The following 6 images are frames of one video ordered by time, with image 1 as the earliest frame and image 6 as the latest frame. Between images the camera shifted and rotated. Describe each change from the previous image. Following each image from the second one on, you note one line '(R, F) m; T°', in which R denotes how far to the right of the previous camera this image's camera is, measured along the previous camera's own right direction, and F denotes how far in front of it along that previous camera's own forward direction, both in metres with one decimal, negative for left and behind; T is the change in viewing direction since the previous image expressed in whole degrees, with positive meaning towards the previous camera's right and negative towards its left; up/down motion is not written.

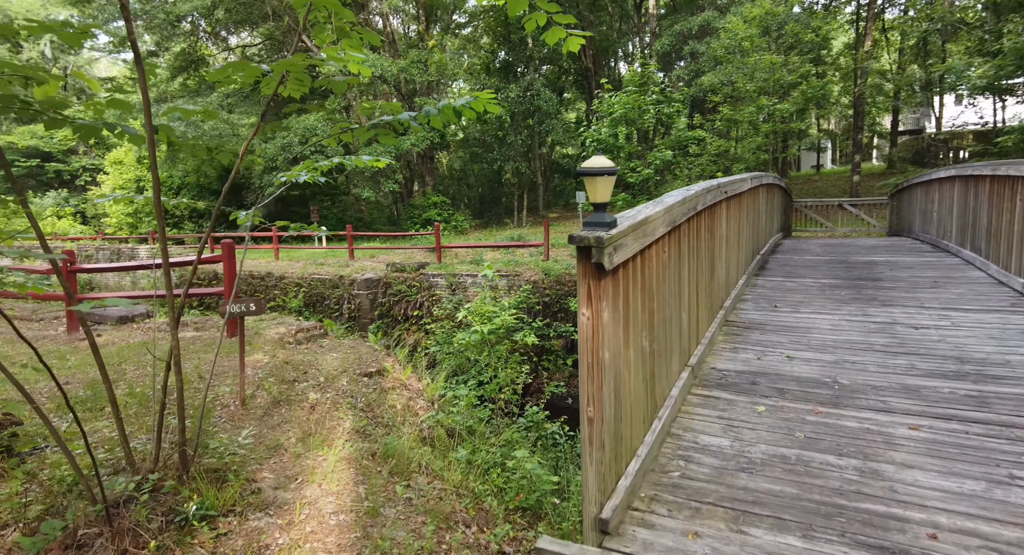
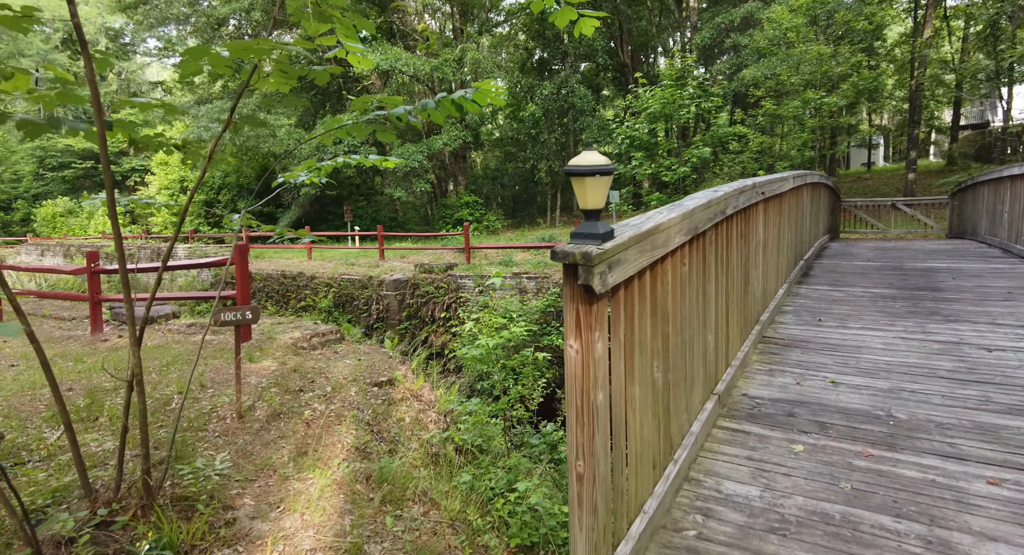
(+0.1, +0.3) m; -4°
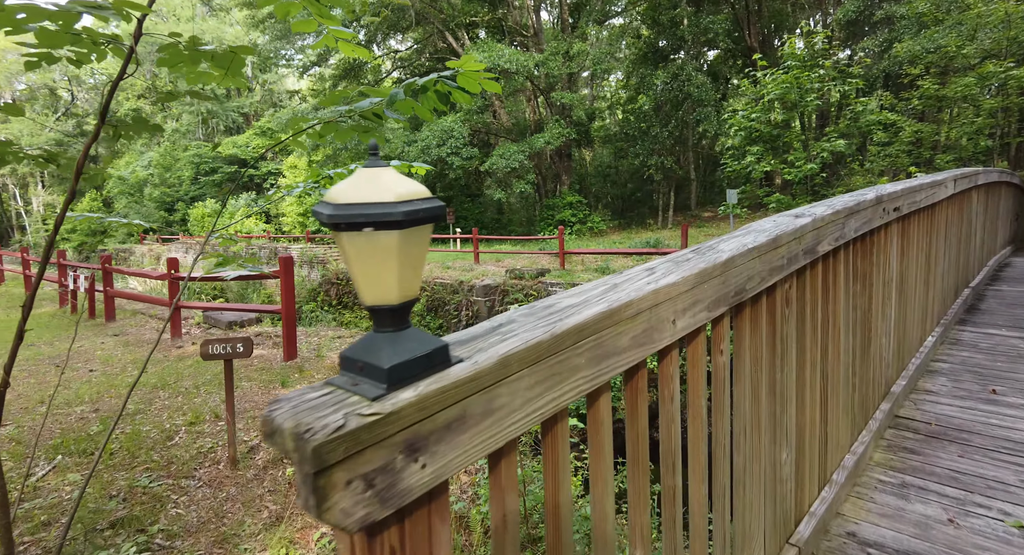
(+0.4, +0.7) m; -12°
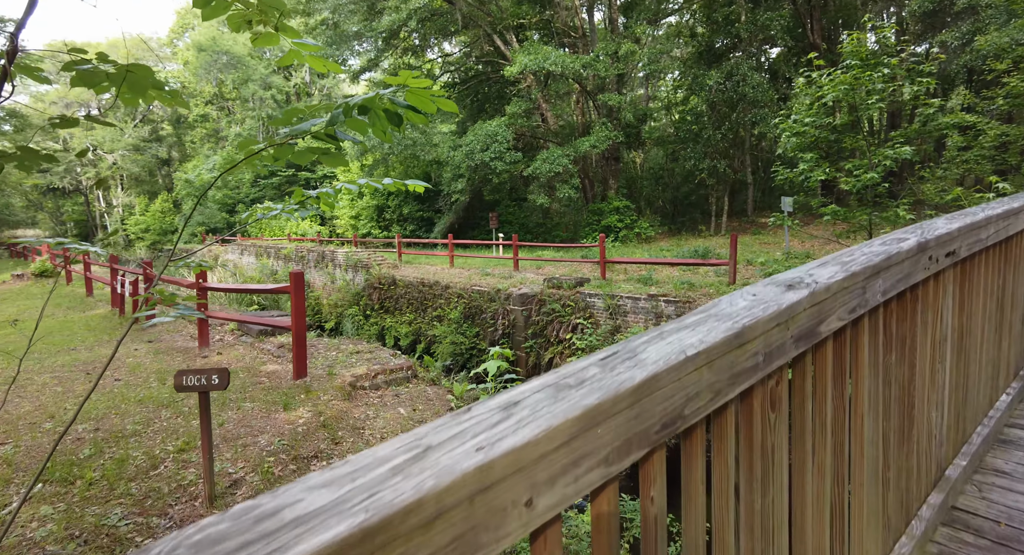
(+0.3, +0.3) m; -5°
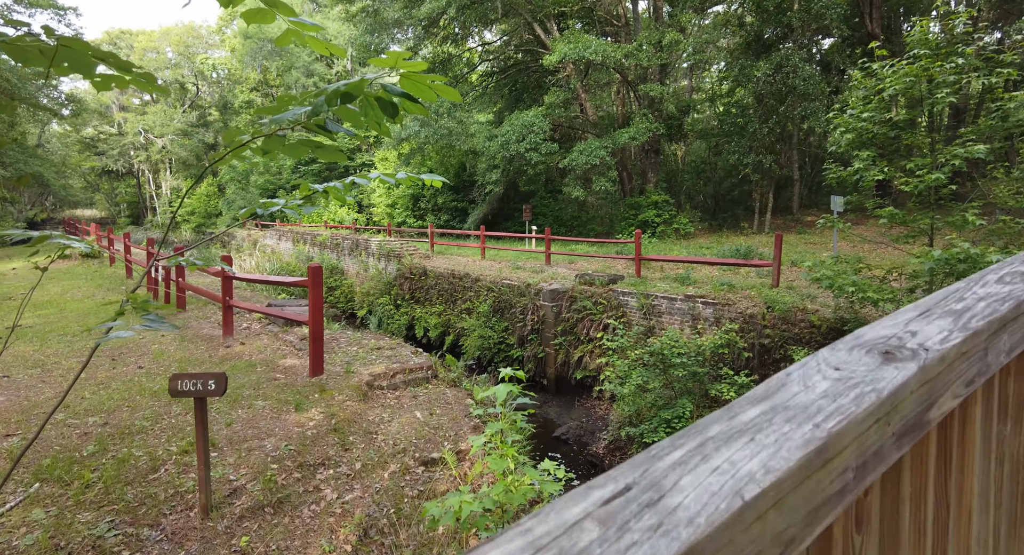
(+0.1, +0.3) m; -3°
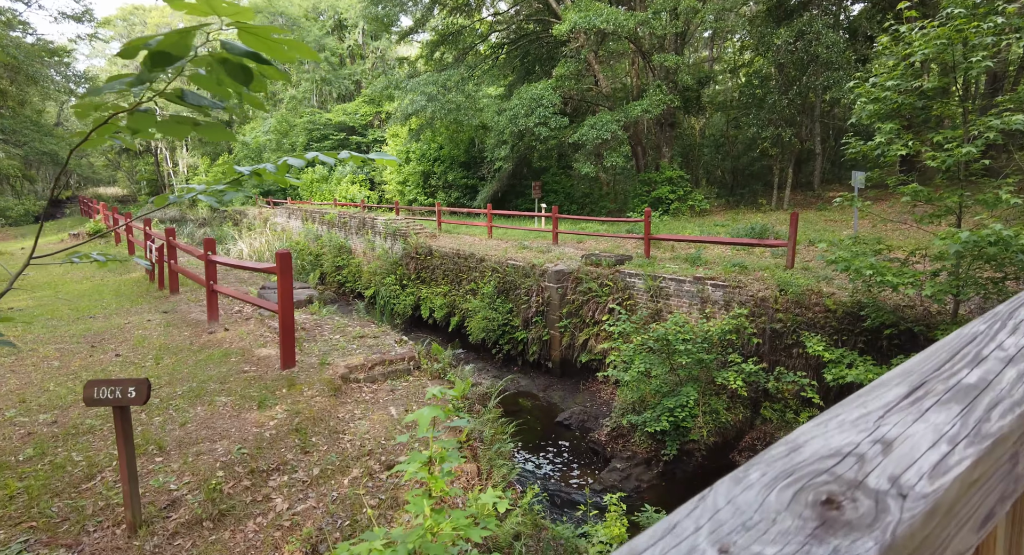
(+0.2, +0.3) m; -2°
